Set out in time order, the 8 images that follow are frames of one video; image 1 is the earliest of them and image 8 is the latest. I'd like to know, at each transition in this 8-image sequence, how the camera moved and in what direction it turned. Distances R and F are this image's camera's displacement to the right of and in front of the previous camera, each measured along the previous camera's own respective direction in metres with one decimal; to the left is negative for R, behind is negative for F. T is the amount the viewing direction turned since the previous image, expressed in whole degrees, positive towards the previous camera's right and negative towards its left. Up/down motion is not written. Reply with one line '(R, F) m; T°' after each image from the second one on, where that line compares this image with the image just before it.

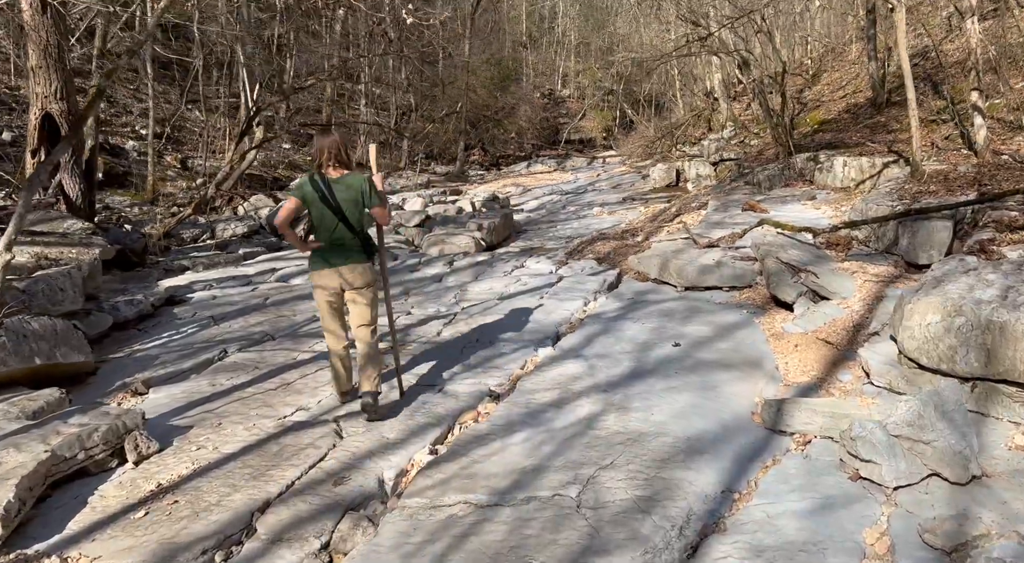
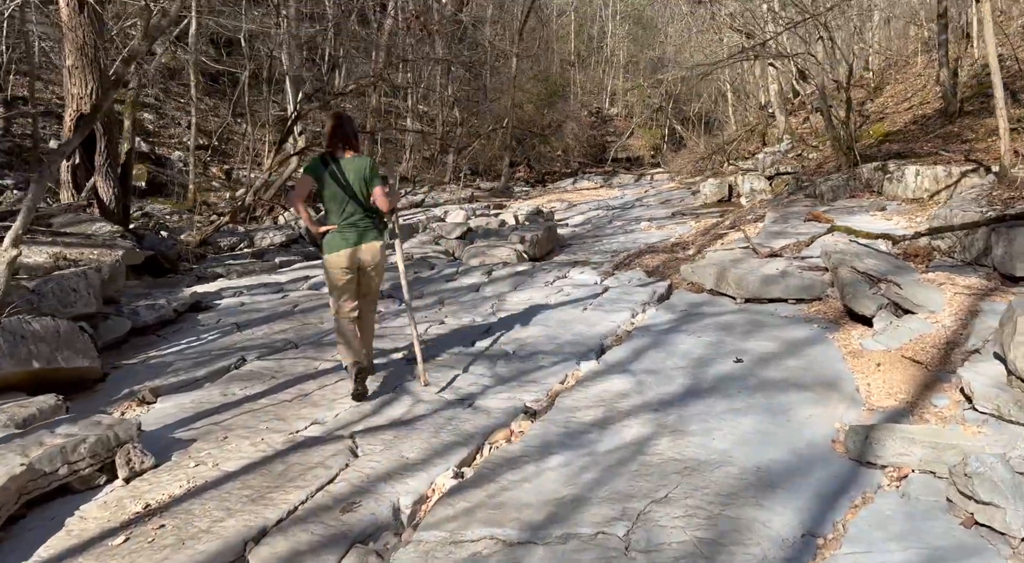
(0.0, +0.5) m; -3°
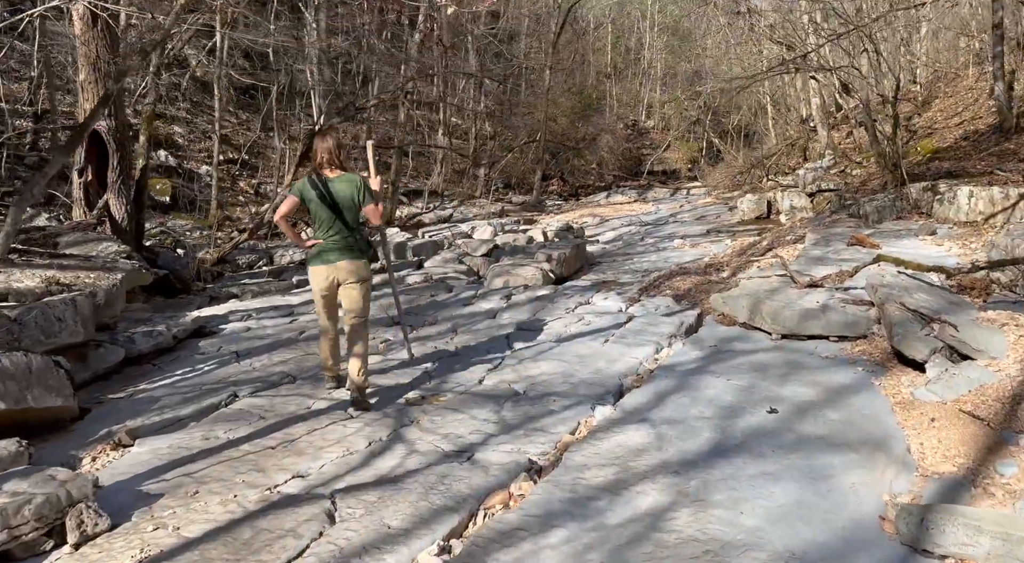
(+0.1, +0.5) m; -2°
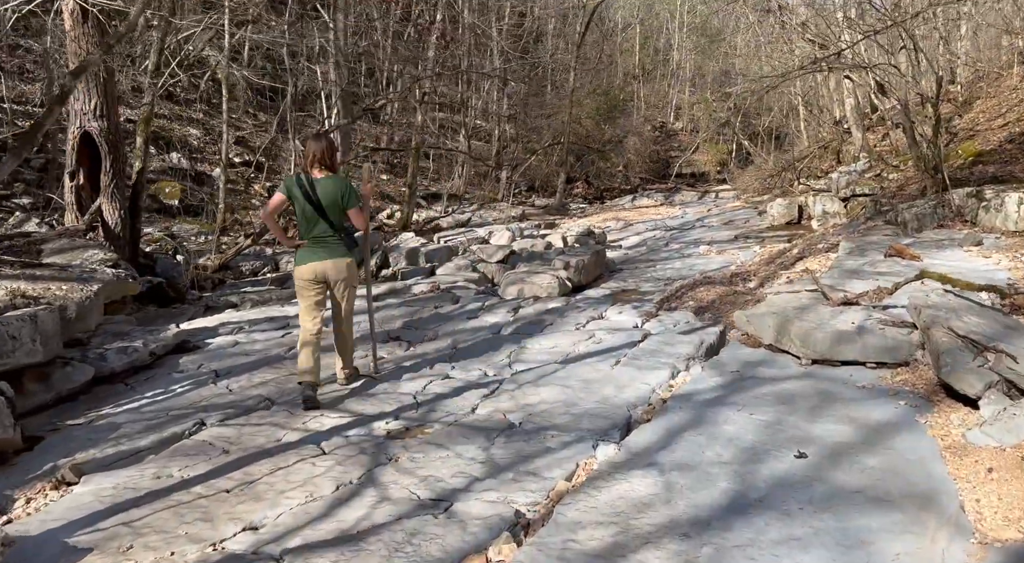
(+0.2, +0.6) m; -2°
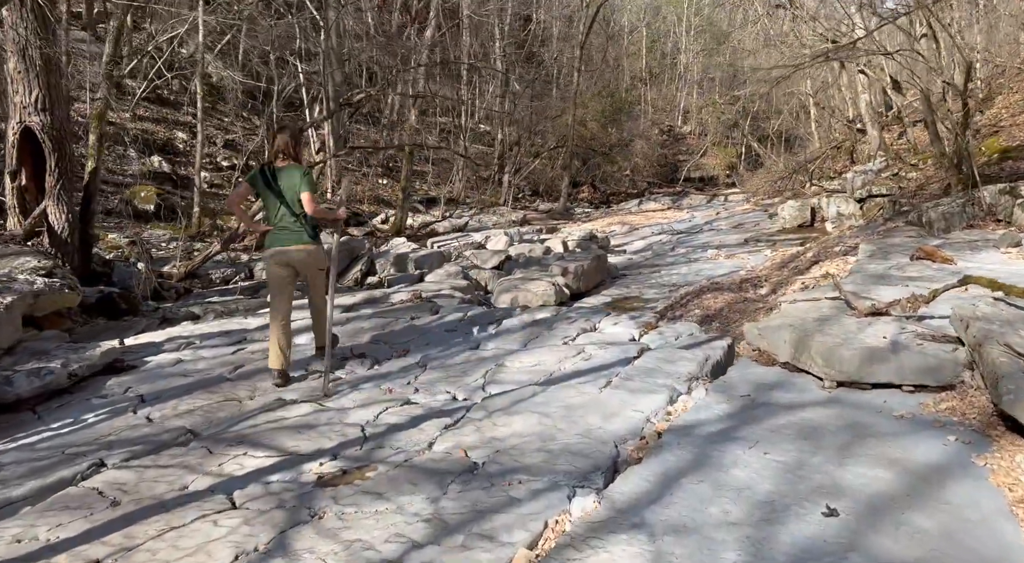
(+0.2, +0.8) m; -1°
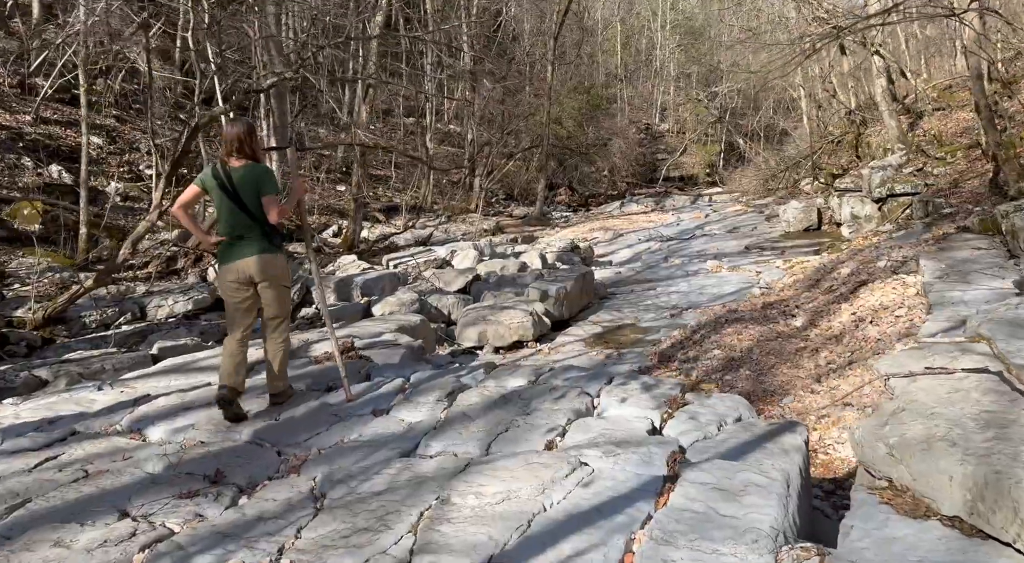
(+0.1, +2.3) m; +1°
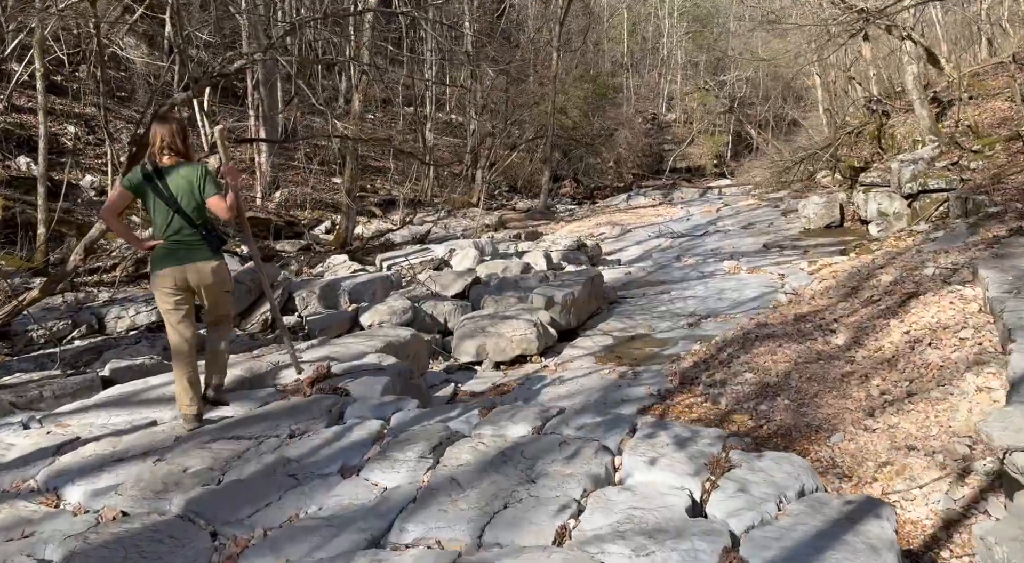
(0.0, +0.9) m; 0°
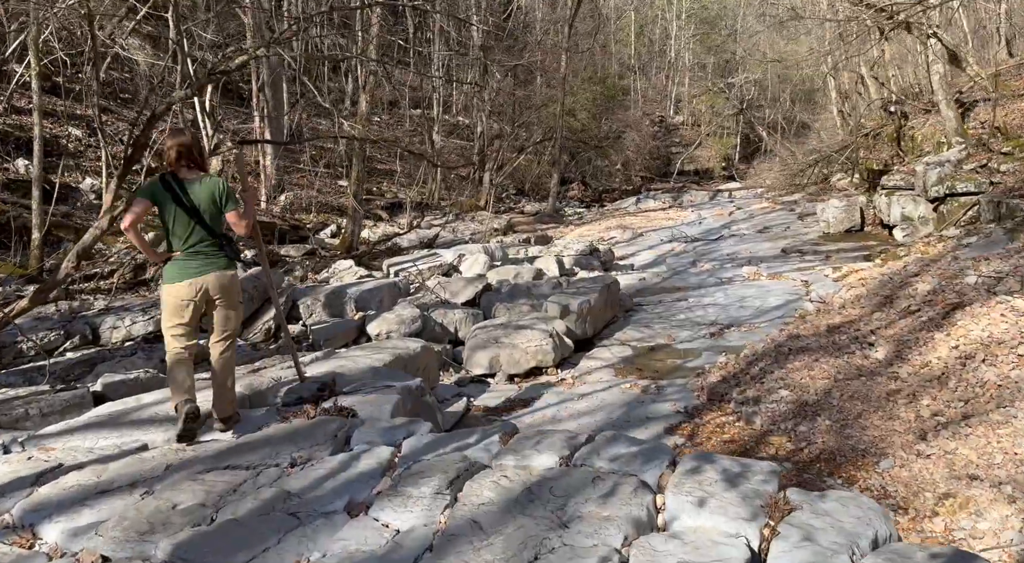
(-0.1, +0.4) m; 0°
